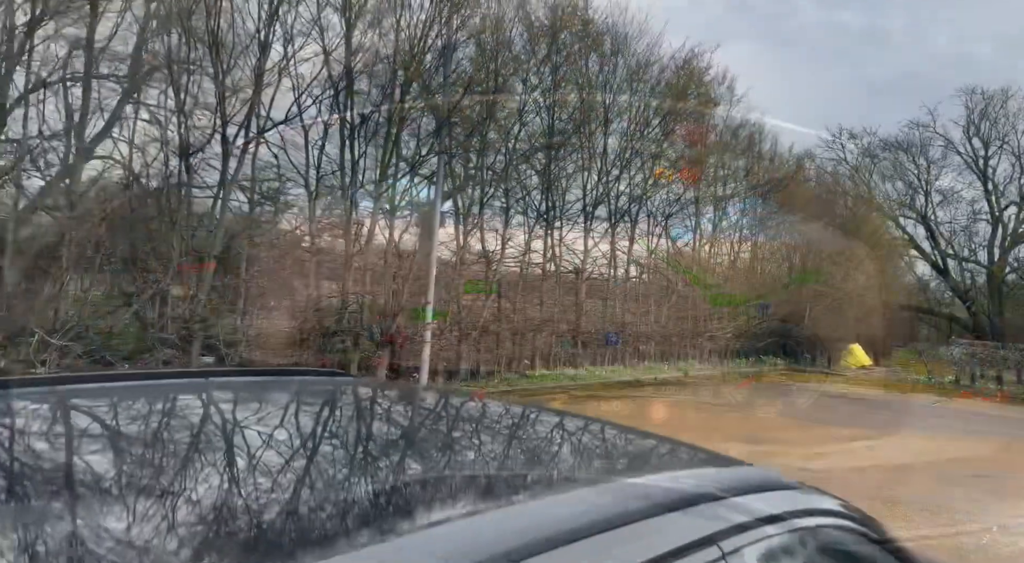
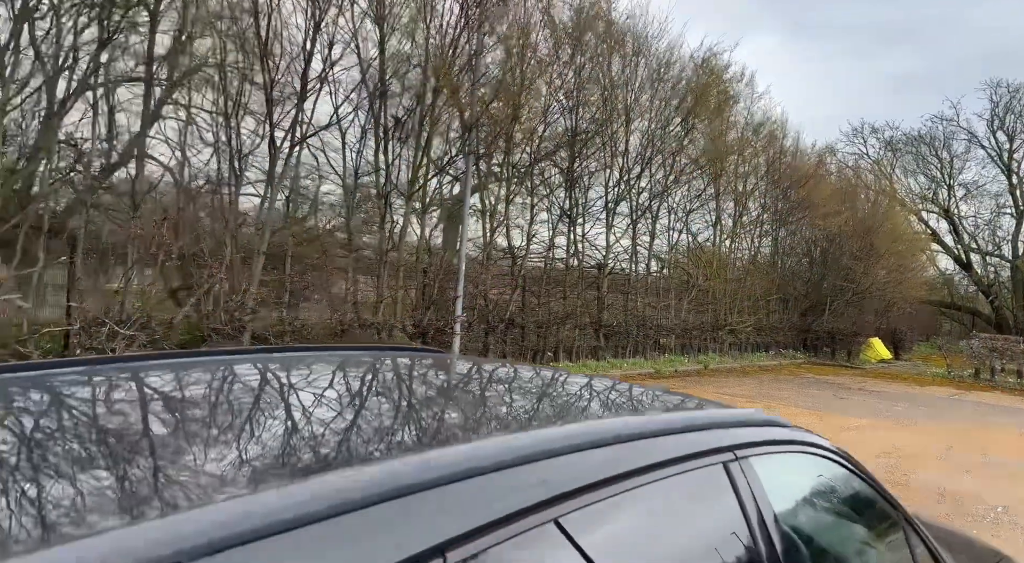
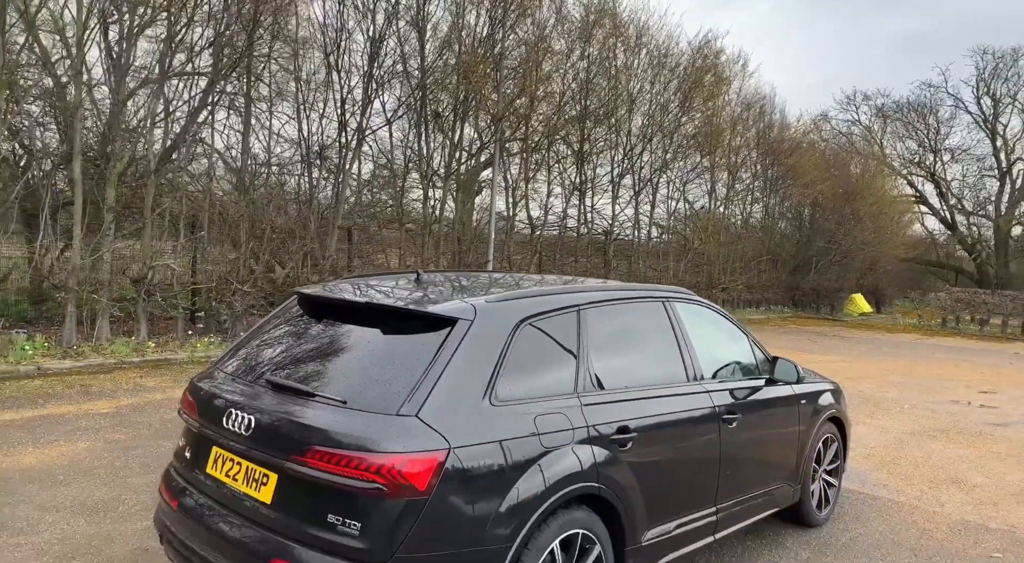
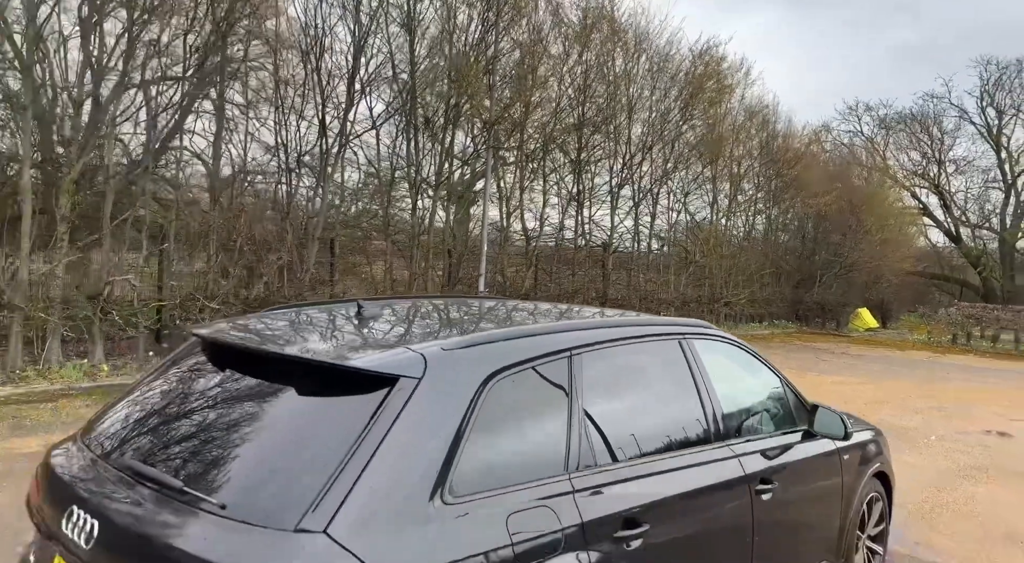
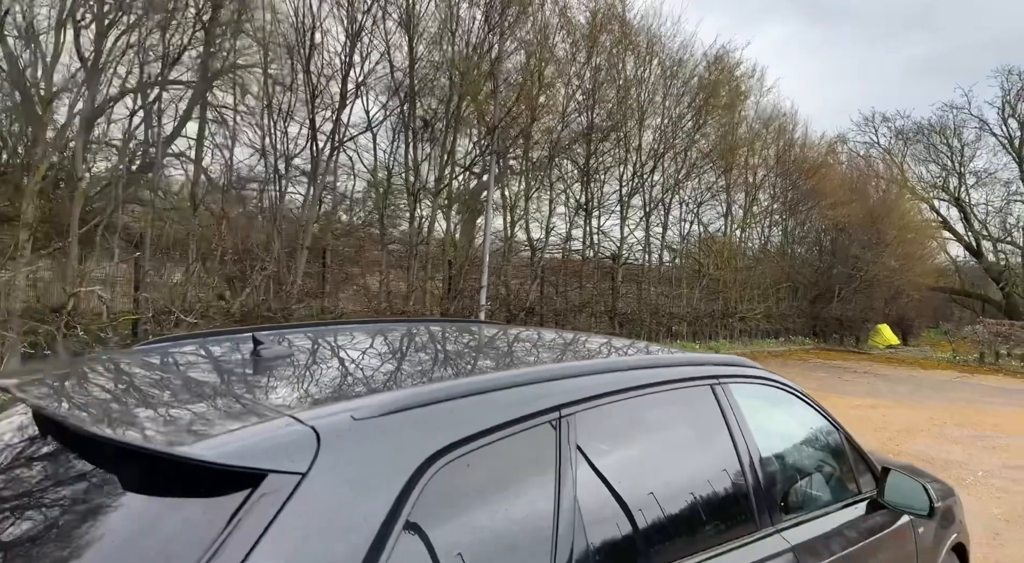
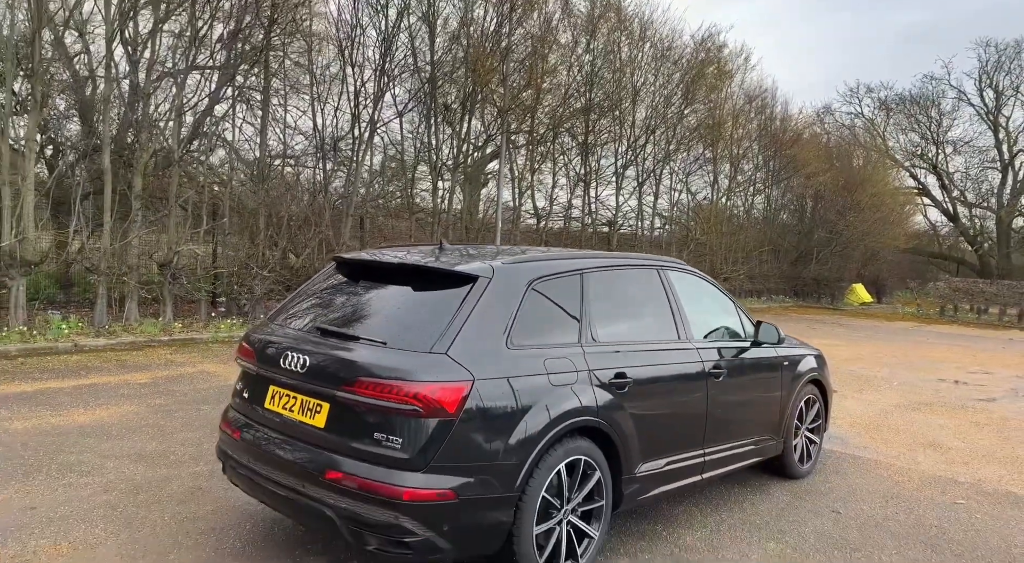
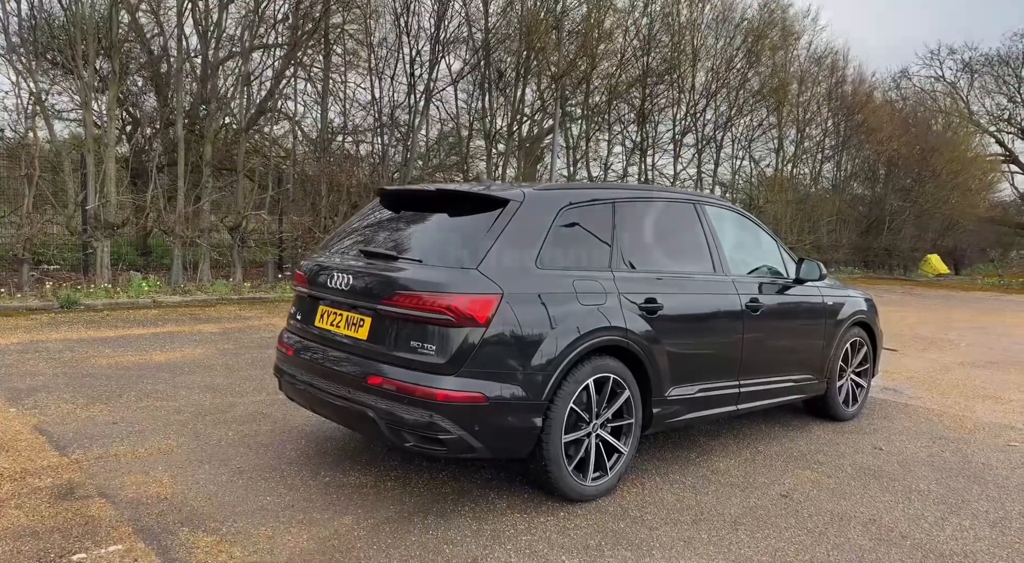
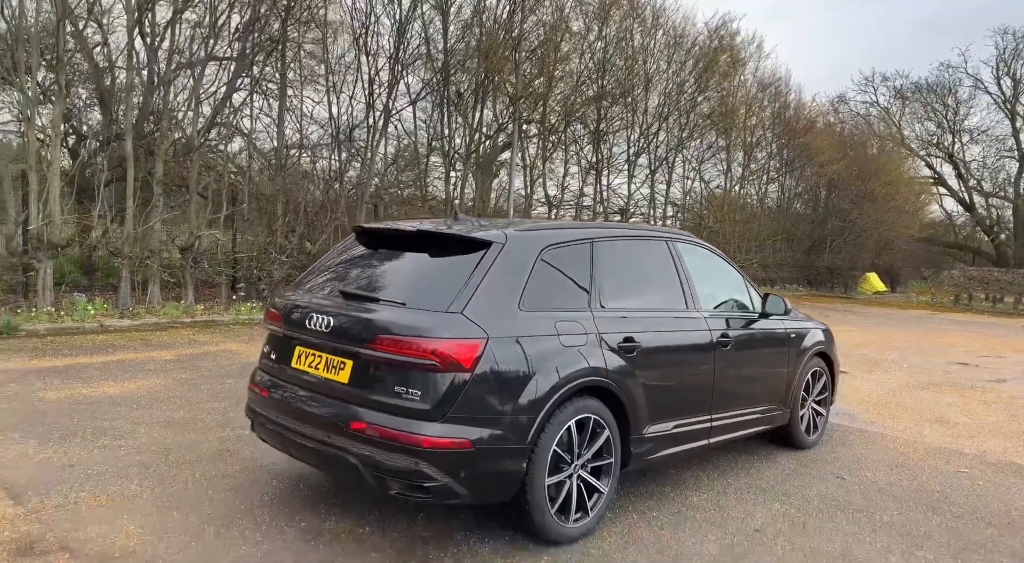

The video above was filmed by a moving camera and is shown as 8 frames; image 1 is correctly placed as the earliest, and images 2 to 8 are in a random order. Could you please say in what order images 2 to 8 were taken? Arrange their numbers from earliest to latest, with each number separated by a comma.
2, 5, 4, 3, 6, 8, 7
